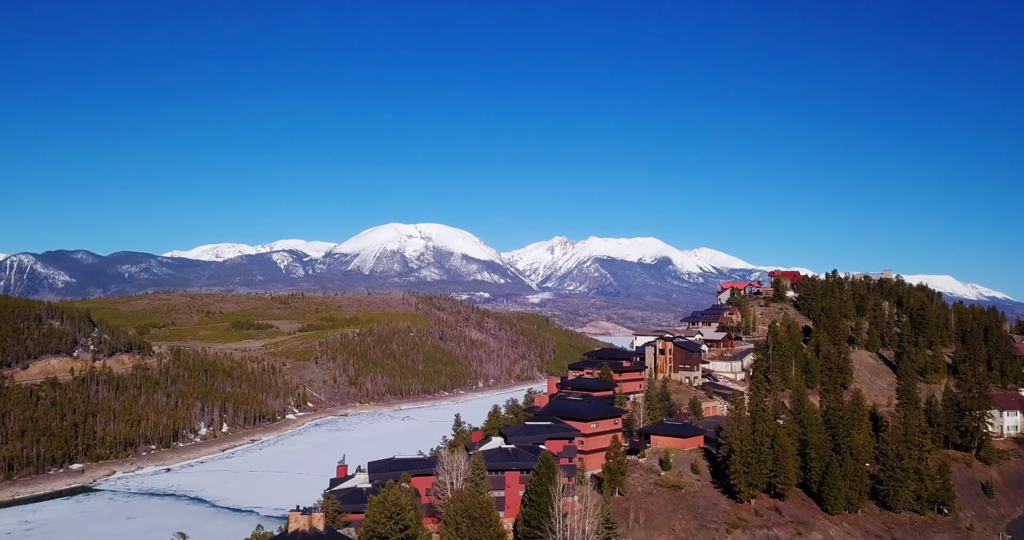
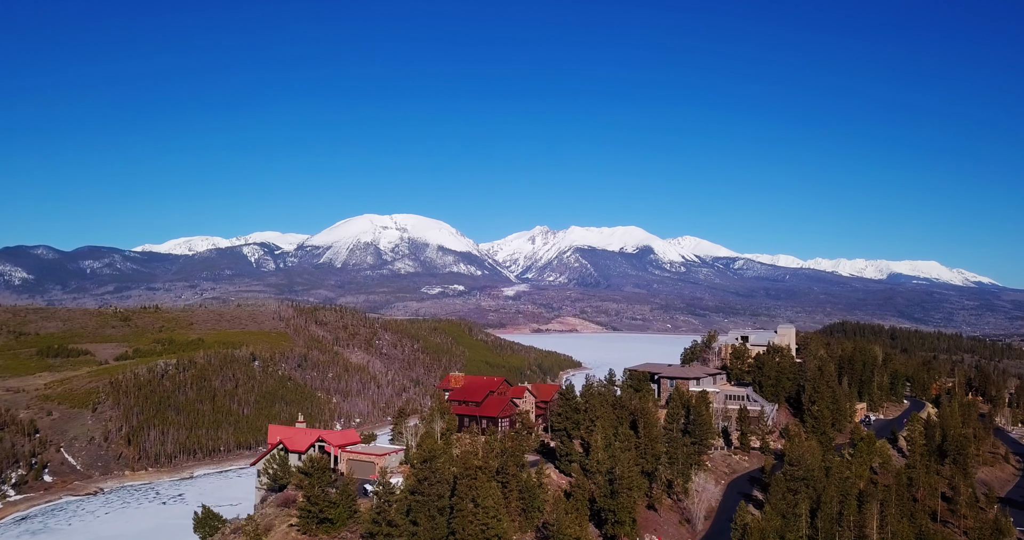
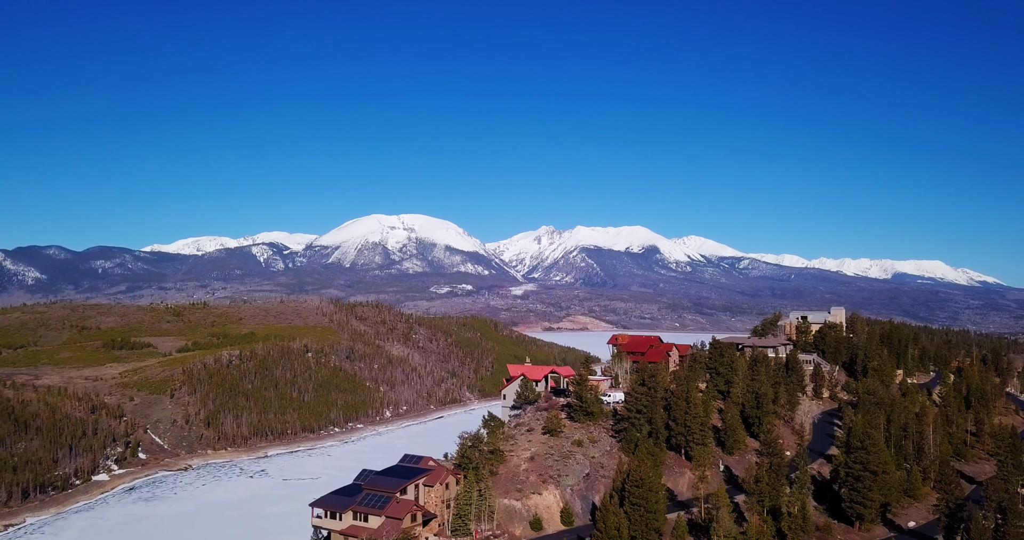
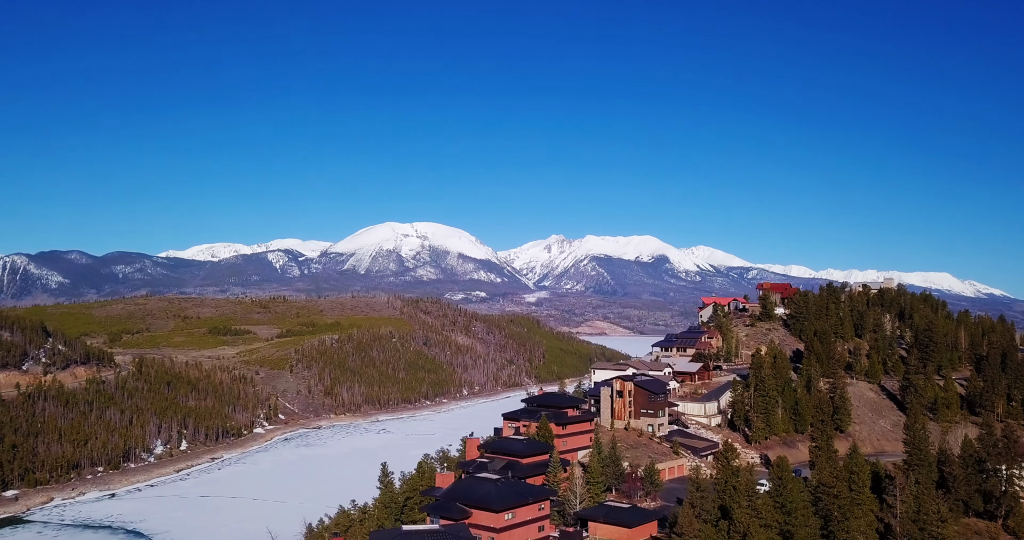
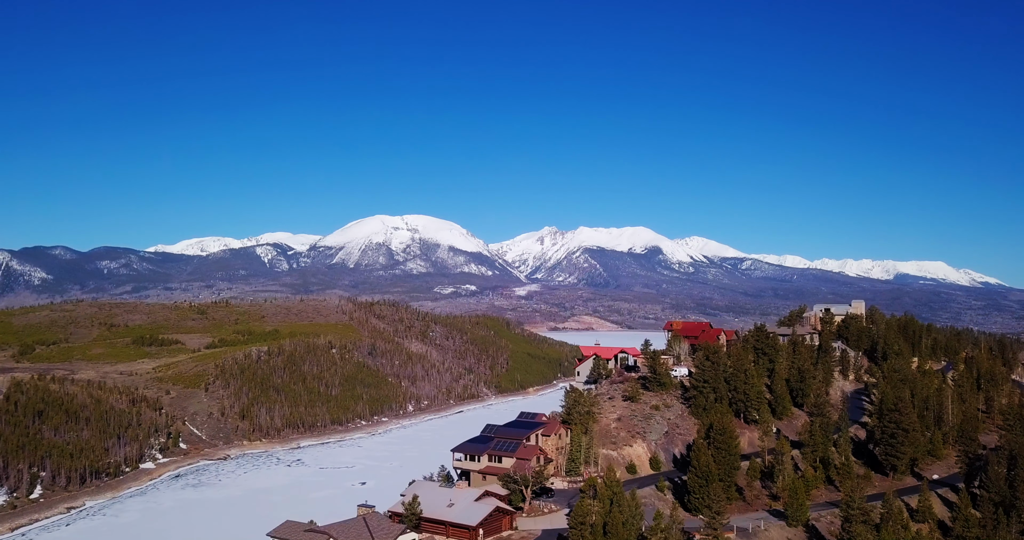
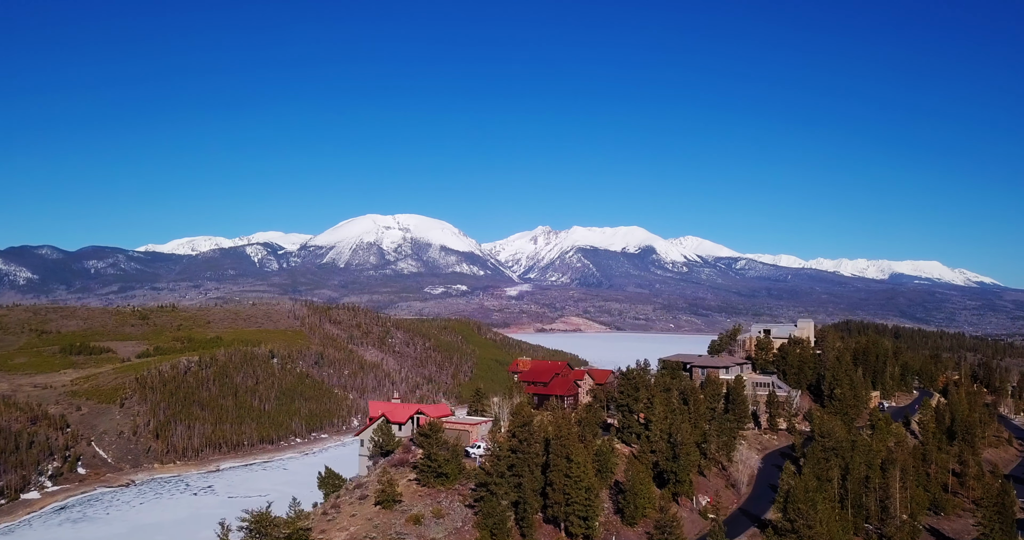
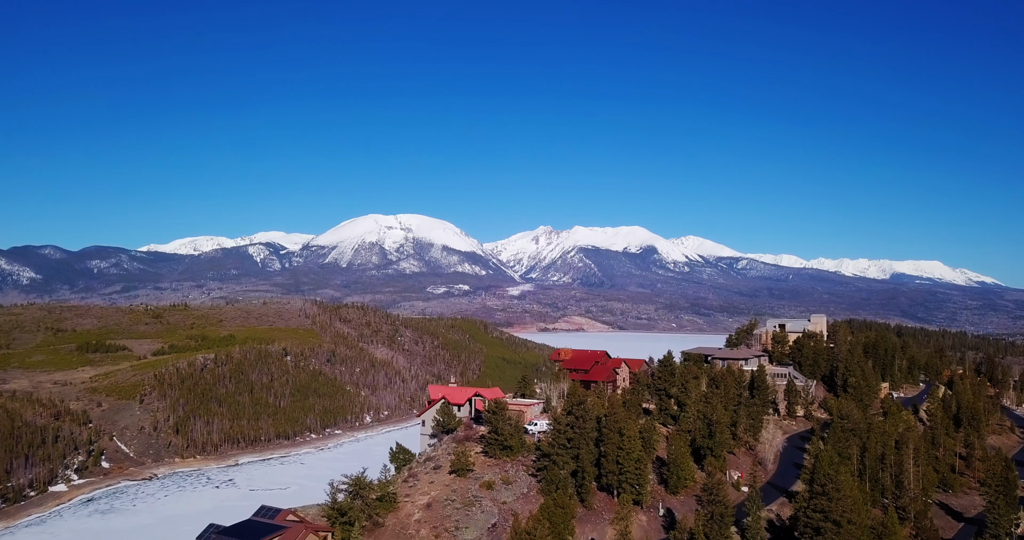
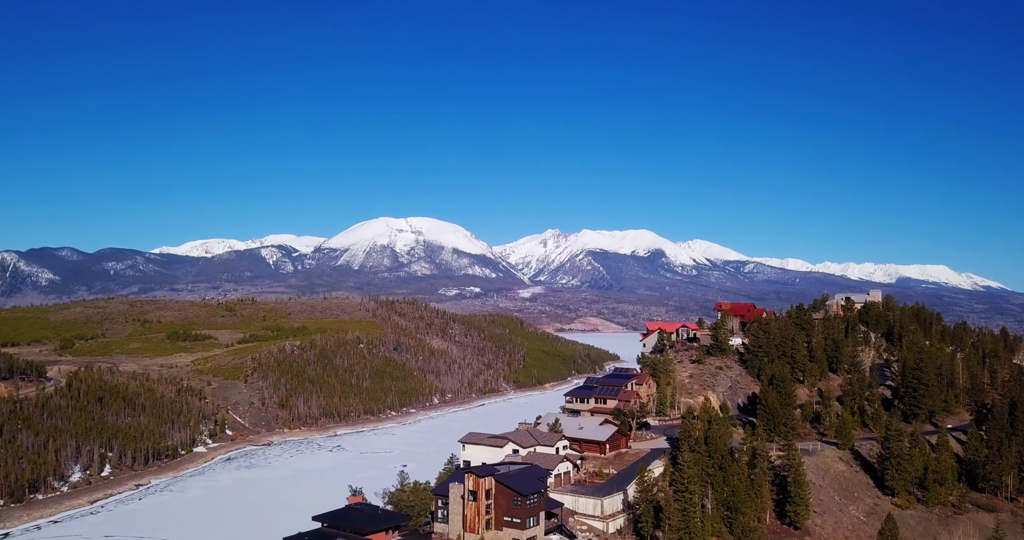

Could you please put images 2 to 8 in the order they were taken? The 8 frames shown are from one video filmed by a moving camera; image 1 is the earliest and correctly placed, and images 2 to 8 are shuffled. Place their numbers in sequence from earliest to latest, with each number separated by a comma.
4, 8, 5, 3, 7, 6, 2
